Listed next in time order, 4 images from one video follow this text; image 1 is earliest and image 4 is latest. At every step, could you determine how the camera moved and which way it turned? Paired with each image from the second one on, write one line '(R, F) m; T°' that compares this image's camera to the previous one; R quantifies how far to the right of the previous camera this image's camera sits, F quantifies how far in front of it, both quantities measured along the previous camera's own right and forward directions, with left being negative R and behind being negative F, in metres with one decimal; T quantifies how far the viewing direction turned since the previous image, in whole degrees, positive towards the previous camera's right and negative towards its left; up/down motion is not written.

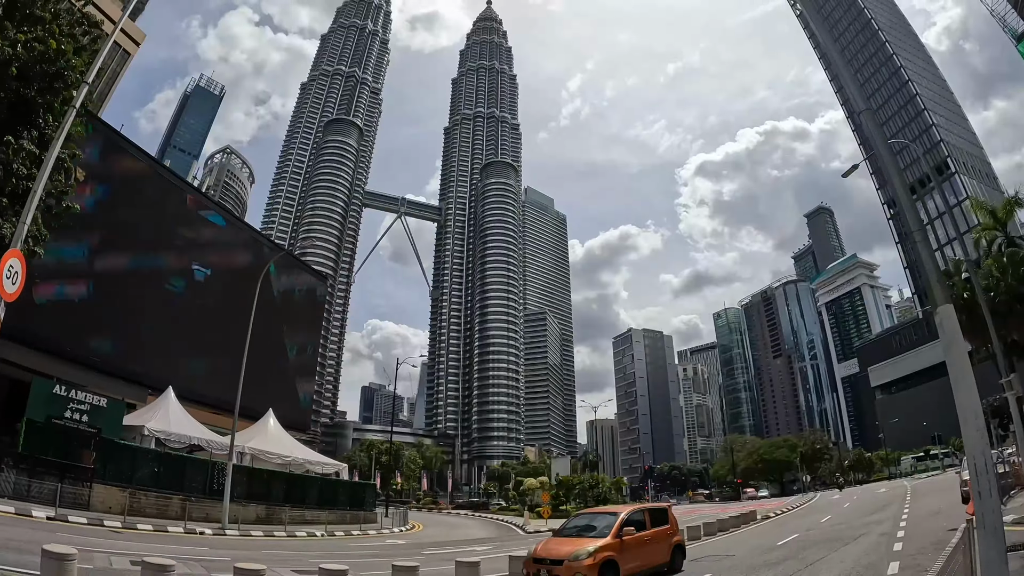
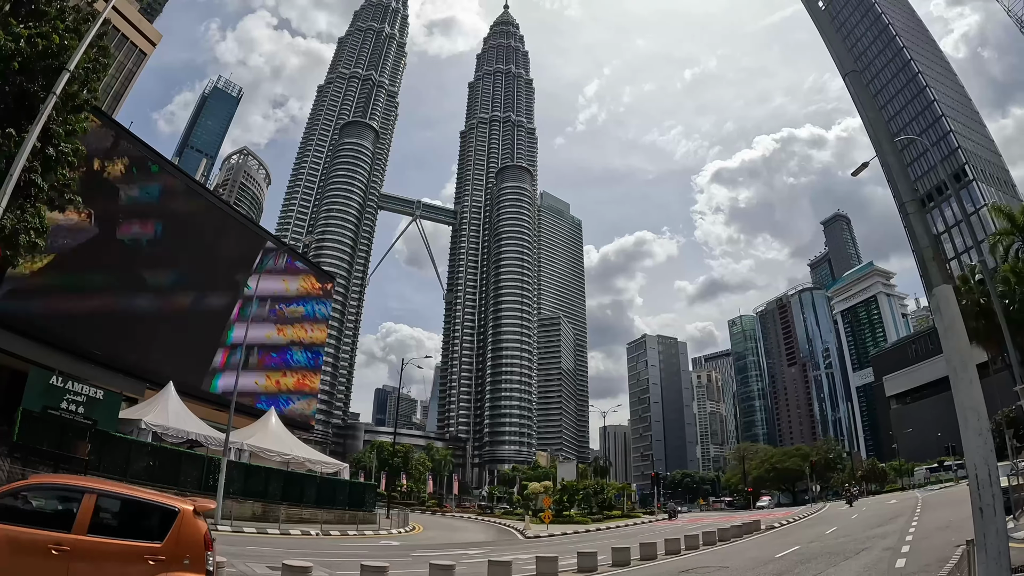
(+0.6, +0.4) m; -1°
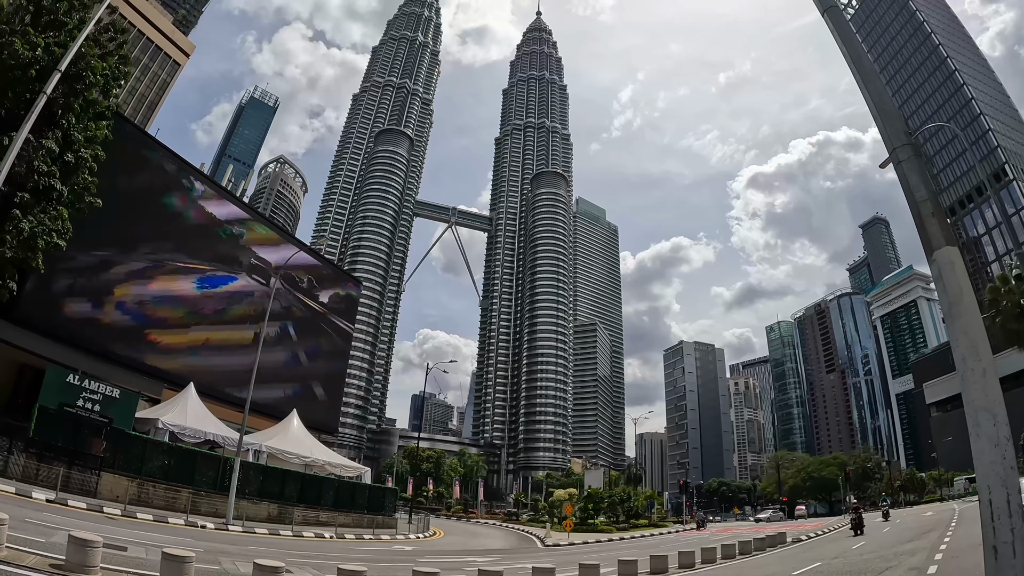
(+0.9, +0.4) m; -3°
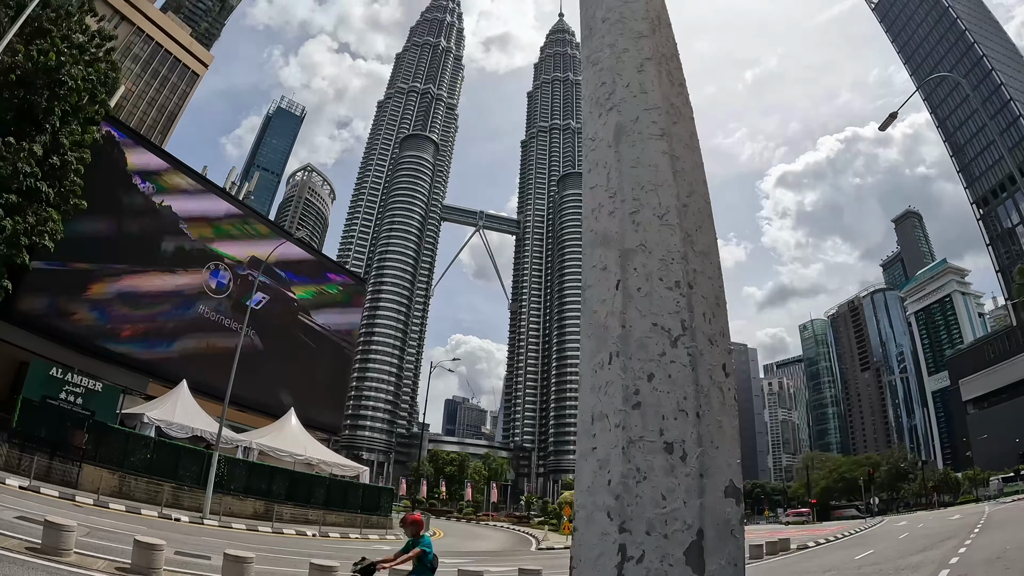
(+2.1, +0.6) m; -3°
